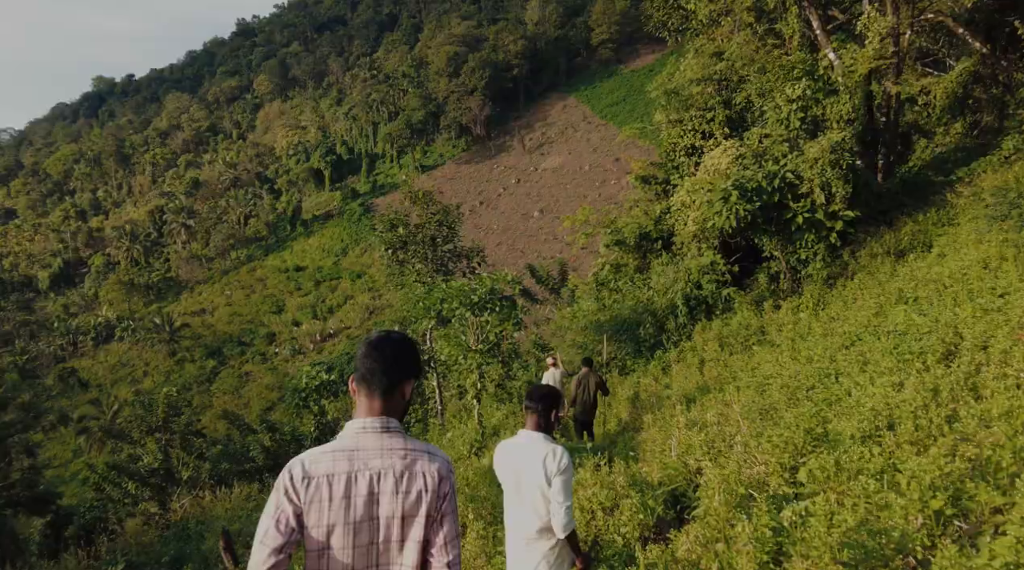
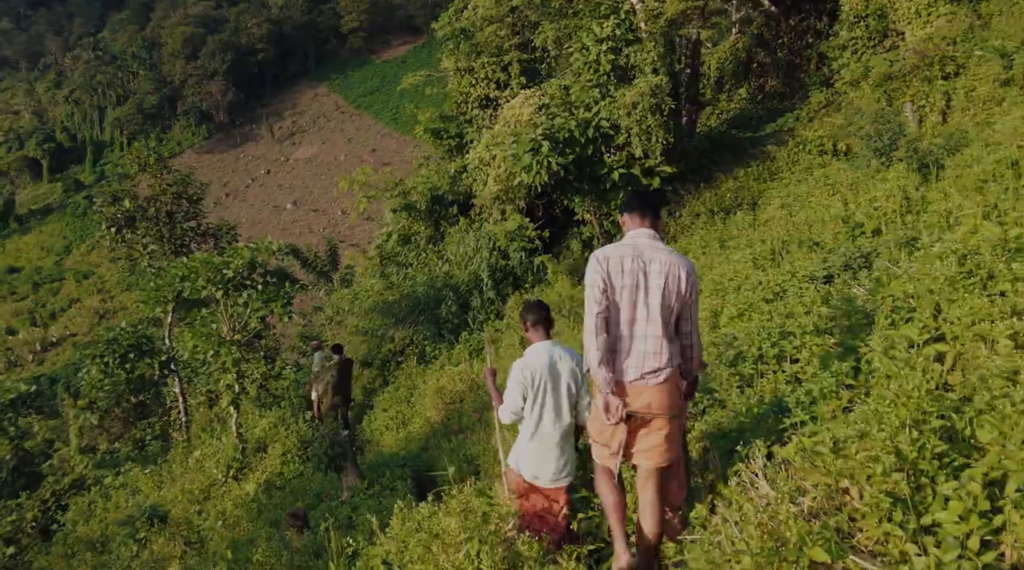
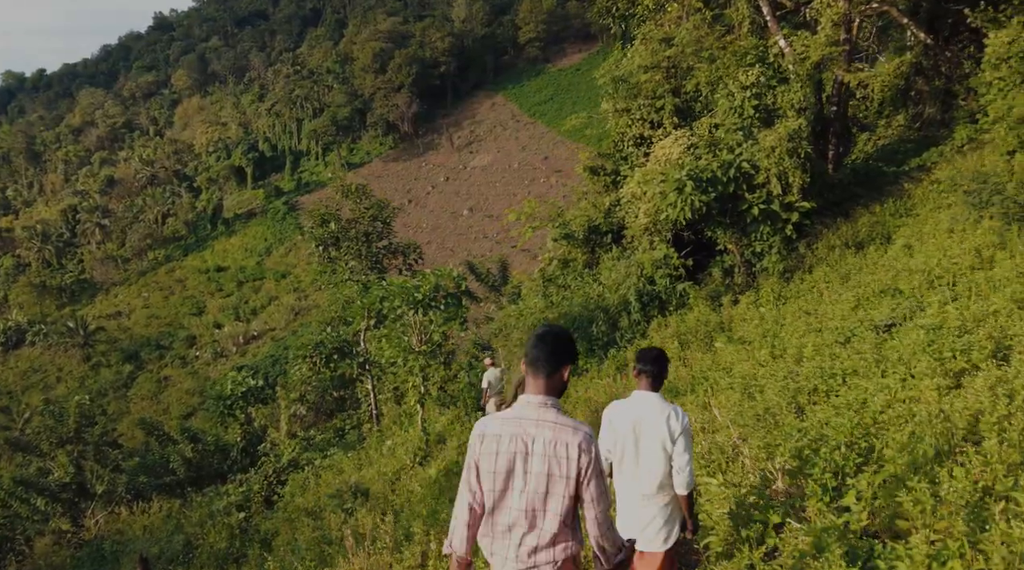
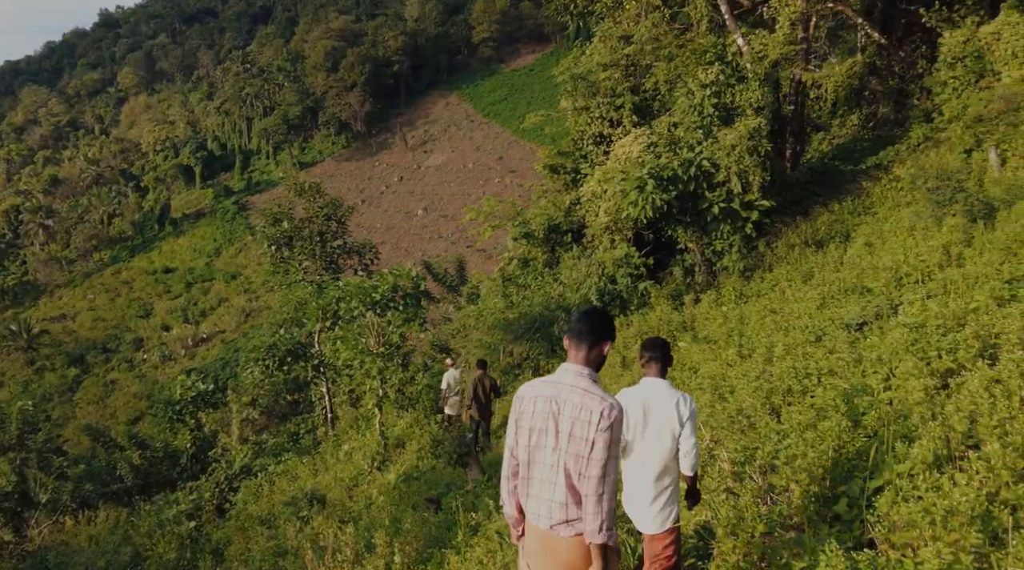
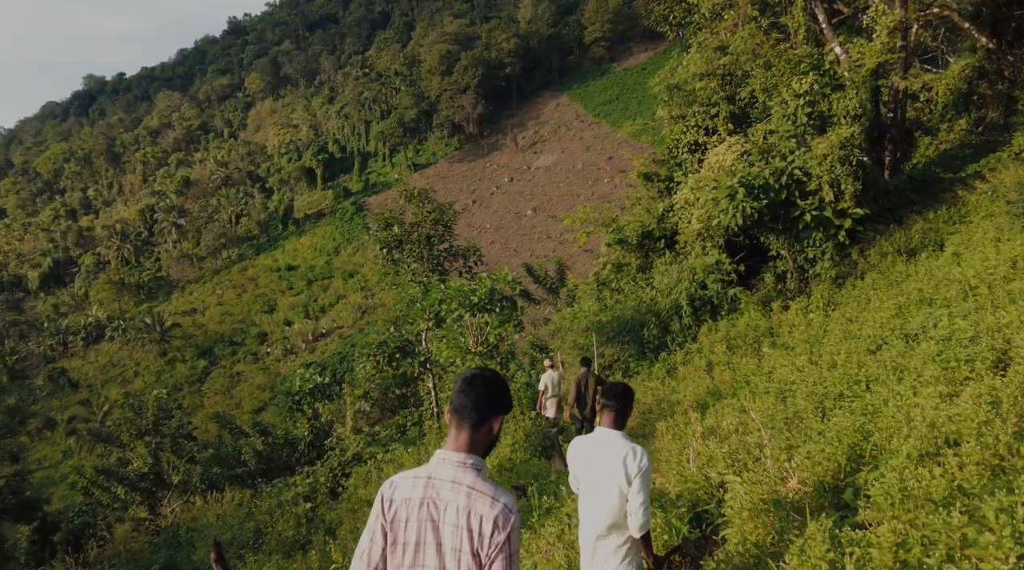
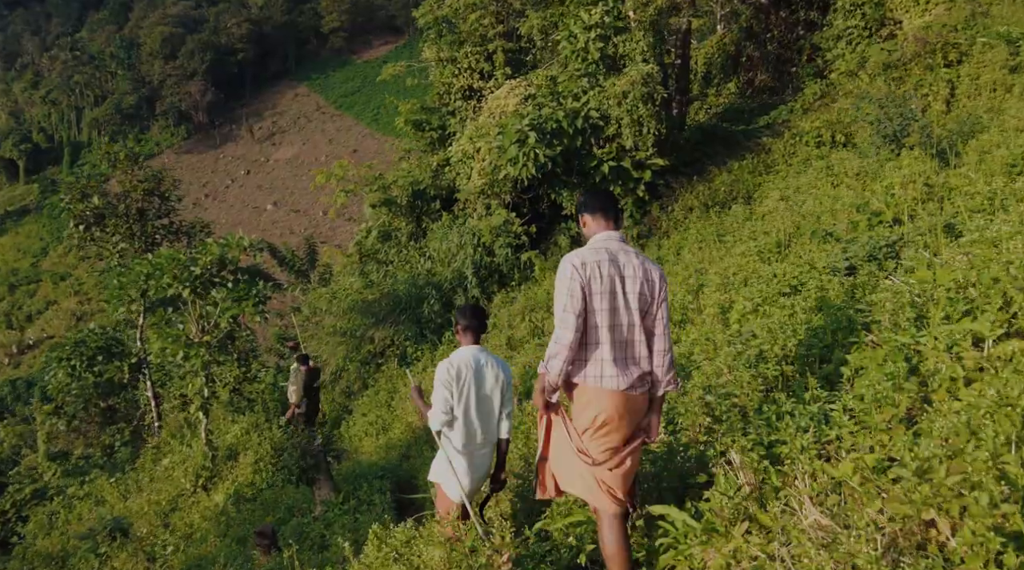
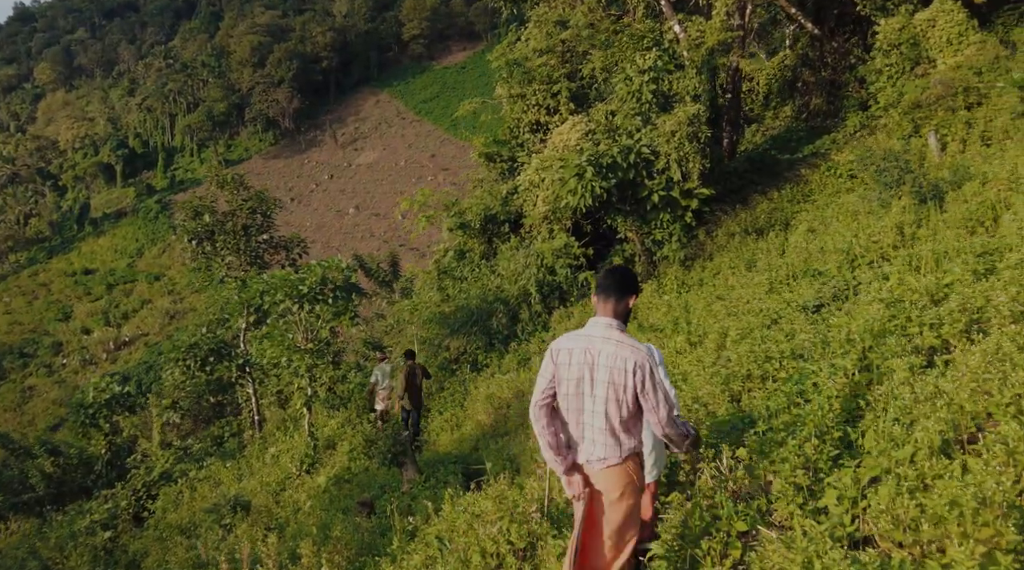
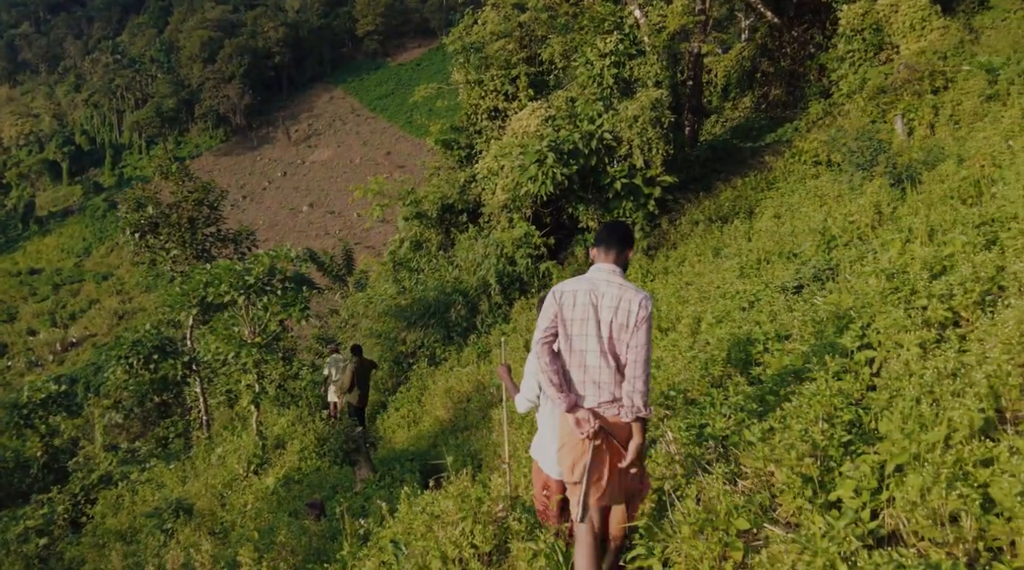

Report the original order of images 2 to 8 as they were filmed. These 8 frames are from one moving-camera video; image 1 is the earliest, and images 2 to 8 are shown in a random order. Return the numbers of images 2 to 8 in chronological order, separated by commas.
5, 3, 4, 7, 8, 2, 6
